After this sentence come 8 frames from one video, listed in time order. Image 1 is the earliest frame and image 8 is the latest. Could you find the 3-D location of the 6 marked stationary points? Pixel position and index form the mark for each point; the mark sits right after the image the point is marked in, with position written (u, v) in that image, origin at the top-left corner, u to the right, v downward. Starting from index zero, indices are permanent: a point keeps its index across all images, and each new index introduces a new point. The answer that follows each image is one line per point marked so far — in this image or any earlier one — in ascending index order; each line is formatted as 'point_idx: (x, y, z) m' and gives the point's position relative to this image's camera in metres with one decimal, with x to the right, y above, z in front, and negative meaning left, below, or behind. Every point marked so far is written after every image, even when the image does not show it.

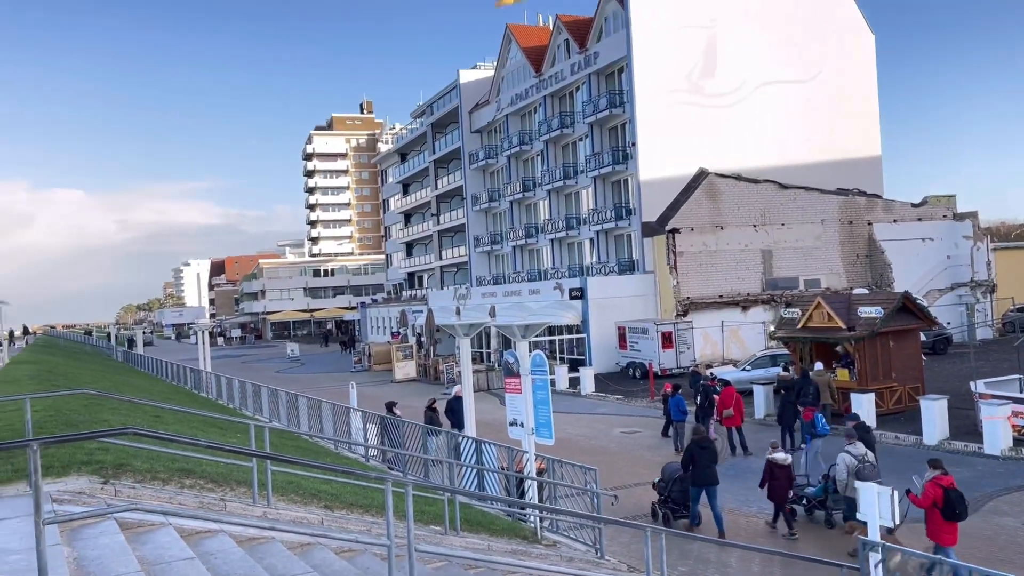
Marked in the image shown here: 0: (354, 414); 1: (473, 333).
0: (-3.2, -2.5, +16.5) m
1: (-0.8, -0.9, +16.1) m
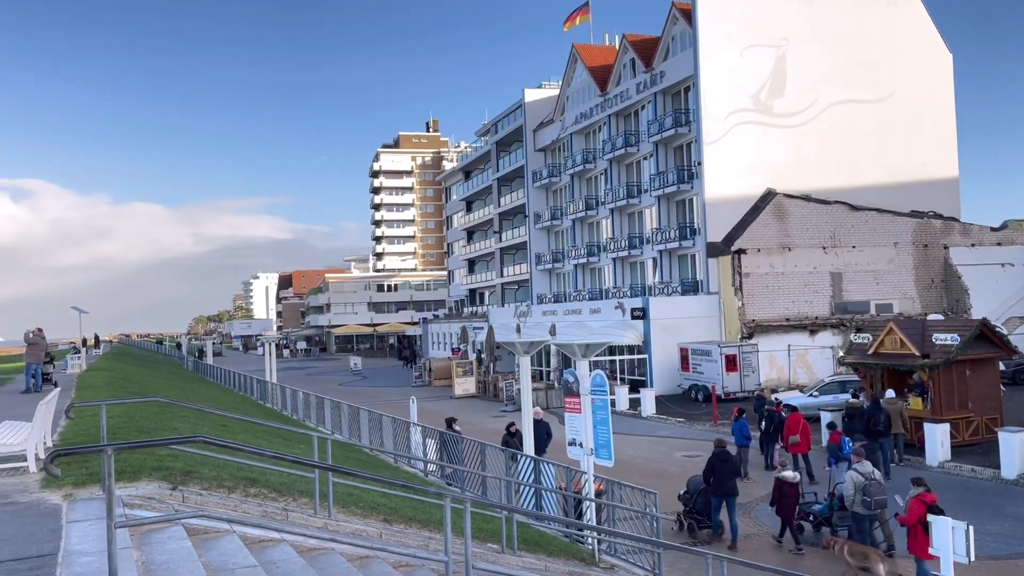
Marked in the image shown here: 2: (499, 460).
0: (-2.0, -2.9, +16.7) m
1: (+0.4, -1.2, +16.1) m
2: (-0.2, -3.2, +15.3) m
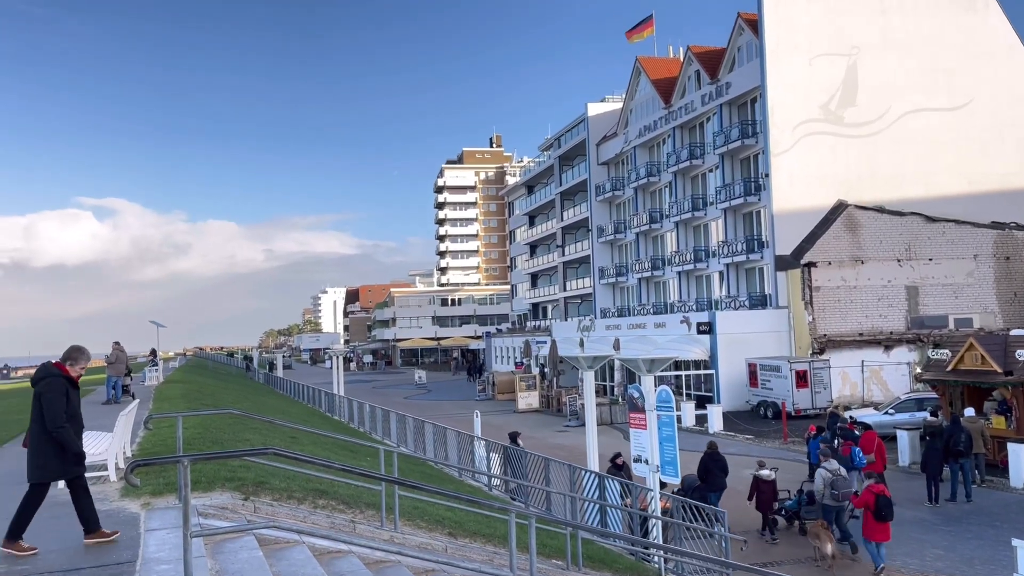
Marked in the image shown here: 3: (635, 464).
0: (-0.7, -3.2, +16.7) m
1: (+1.7, -1.5, +15.9) m
2: (+1.0, -3.5, +15.2) m
3: (+2.4, -3.4, +16.1) m
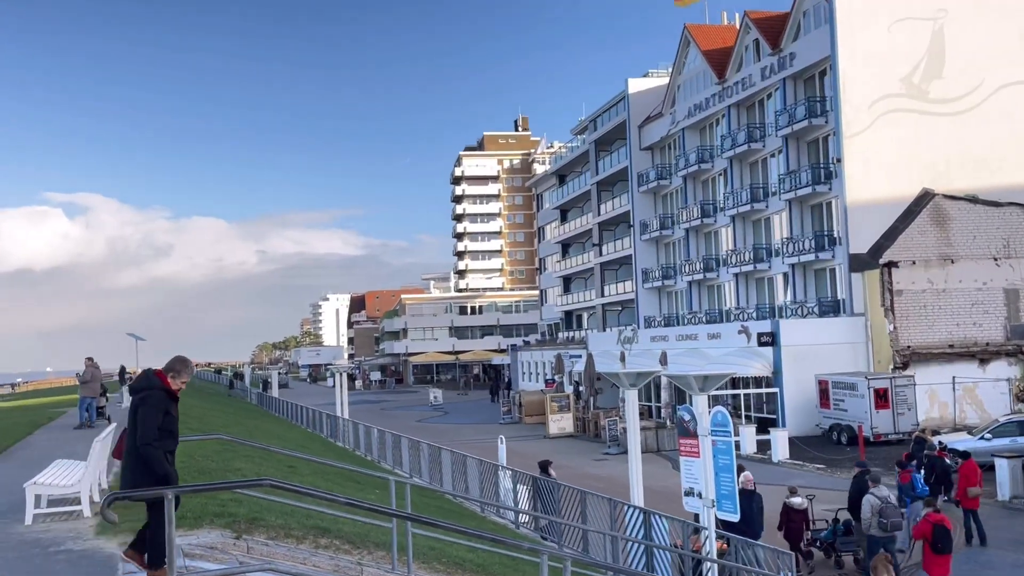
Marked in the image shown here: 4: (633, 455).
0: (-0.1, -3.3, +14.5) m
1: (+2.2, -1.6, +13.7) m
2: (+1.5, -3.5, +13.0) m
3: (+2.9, -3.5, +13.8) m
4: (+2.0, -2.8, +13.5) m
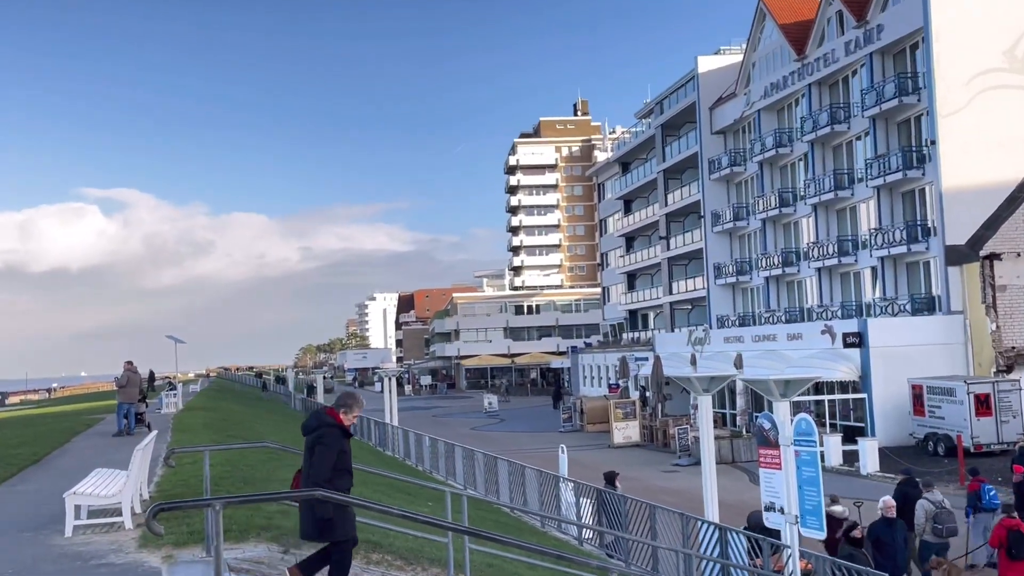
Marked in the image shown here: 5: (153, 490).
0: (+0.9, -3.2, +13.5) m
1: (+3.1, -1.5, +12.5) m
2: (+2.4, -3.5, +11.8) m
3: (+3.9, -3.5, +12.6) m
4: (+2.9, -2.7, +12.4) m
5: (-5.7, -3.2, +13.0) m
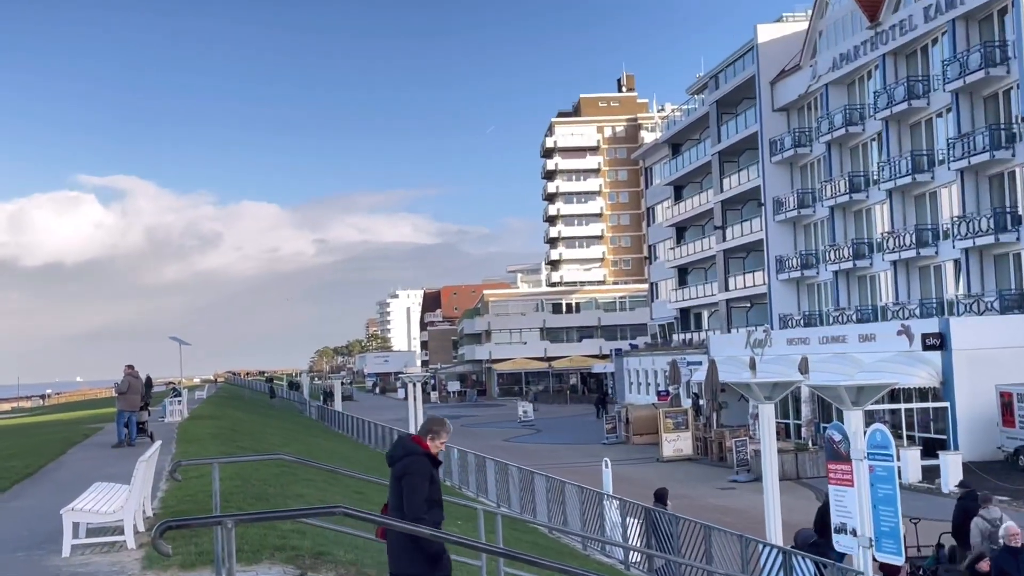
0: (+1.4, -3.2, +12.2) m
1: (+3.6, -1.5, +11.2) m
2: (+2.9, -3.4, +10.5) m
3: (+4.4, -3.4, +11.2) m
4: (+3.5, -2.6, +11.0) m
5: (-5.2, -3.2, +11.9) m
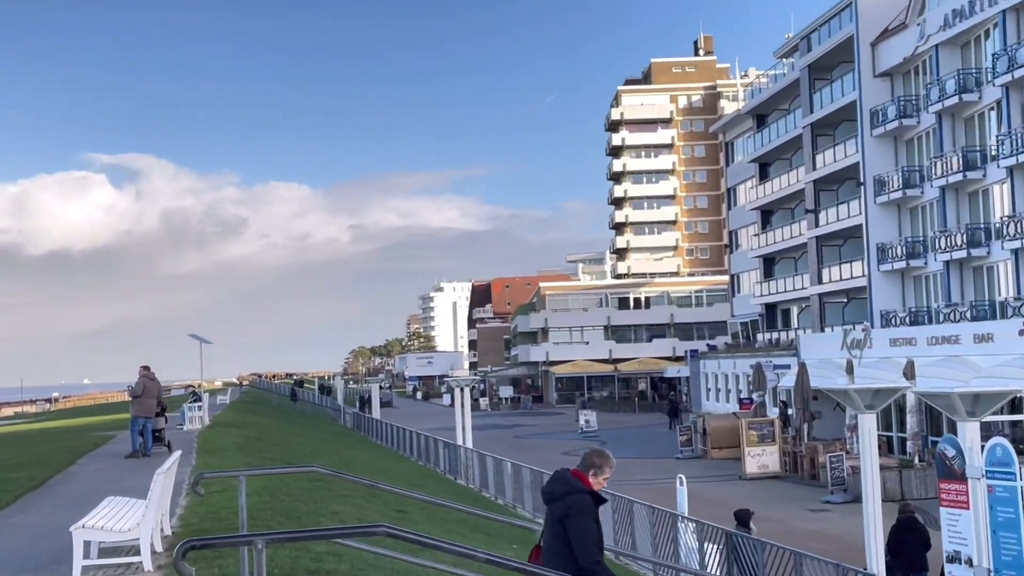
0: (+2.2, -3.1, +10.8) m
1: (+4.3, -1.4, +9.7) m
2: (+3.6, -3.3, +9.1) m
3: (+5.1, -3.3, +9.7) m
4: (+4.2, -2.5, +9.6) m
5: (-4.4, -3.1, +10.7) m
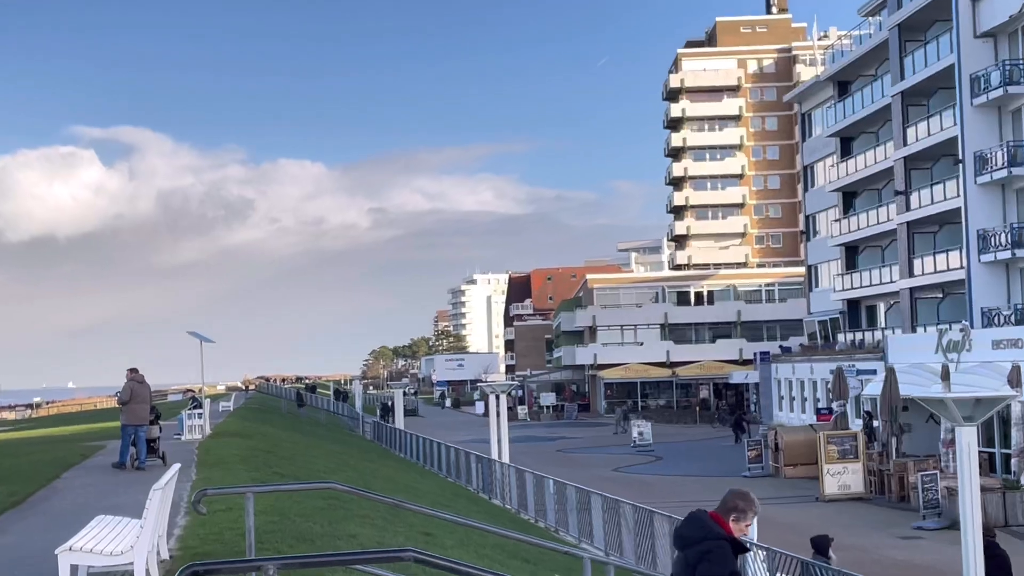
0: (+2.7, -3.0, +9.5) m
1: (+4.8, -1.3, +8.4) m
2: (+4.0, -3.3, +7.8) m
3: (+5.6, -3.2, +8.4) m
4: (+4.6, -2.5, +8.3) m
5: (-4.0, -3.0, +9.5) m
